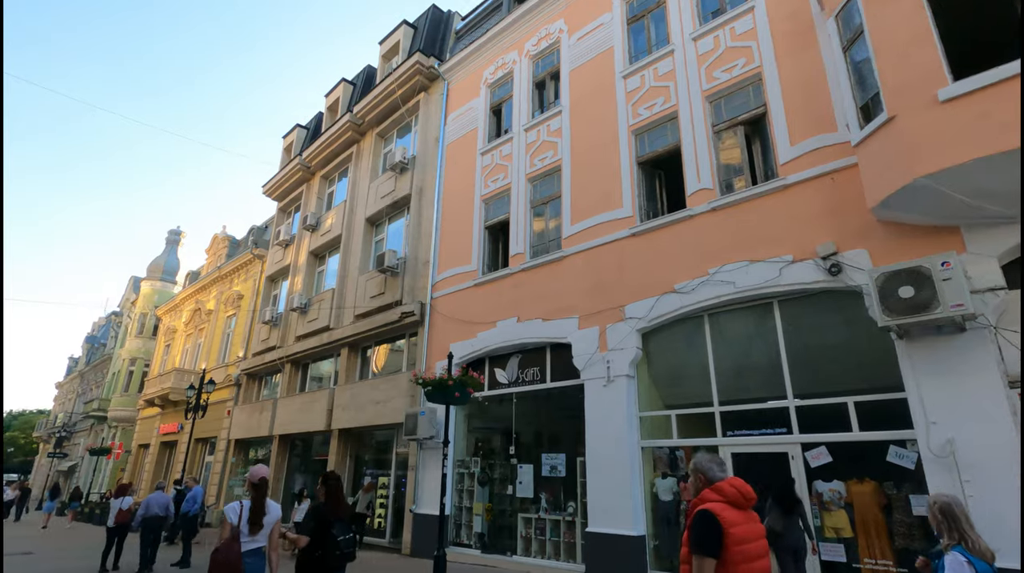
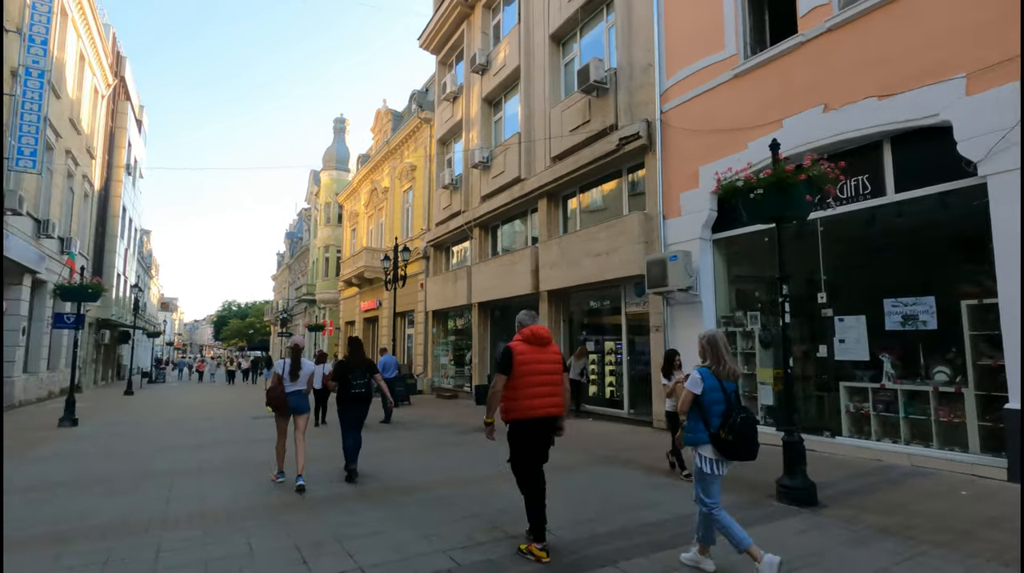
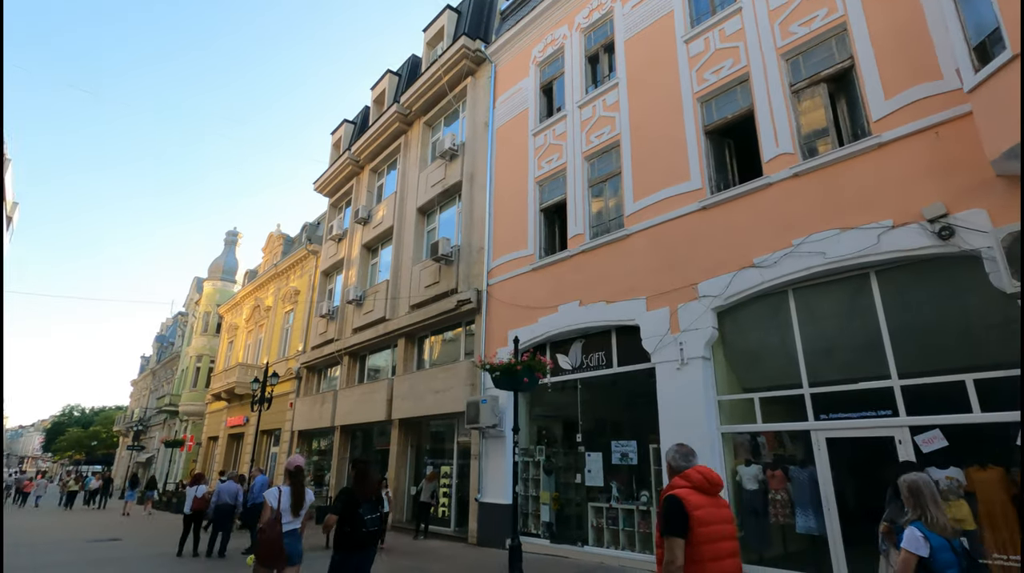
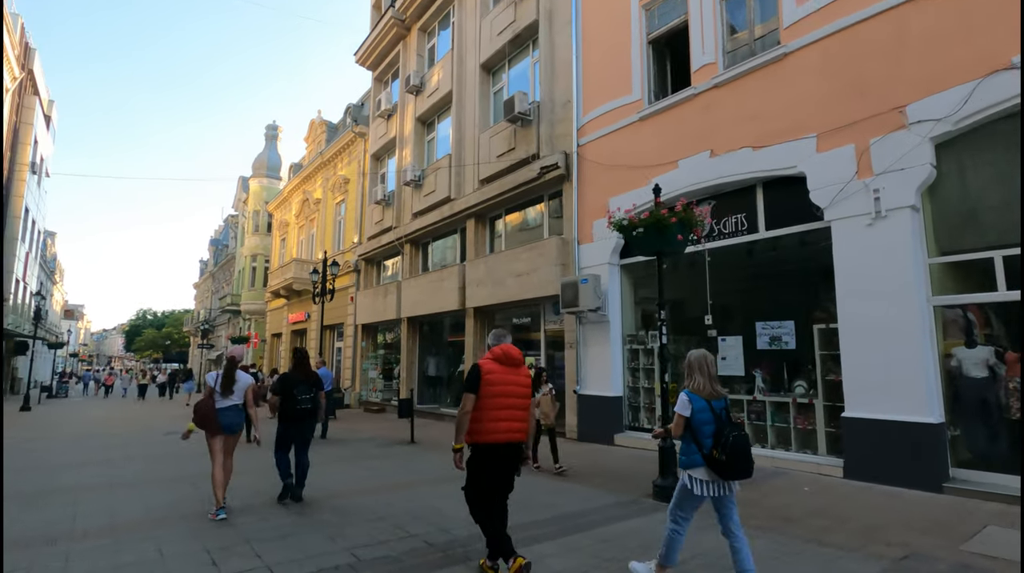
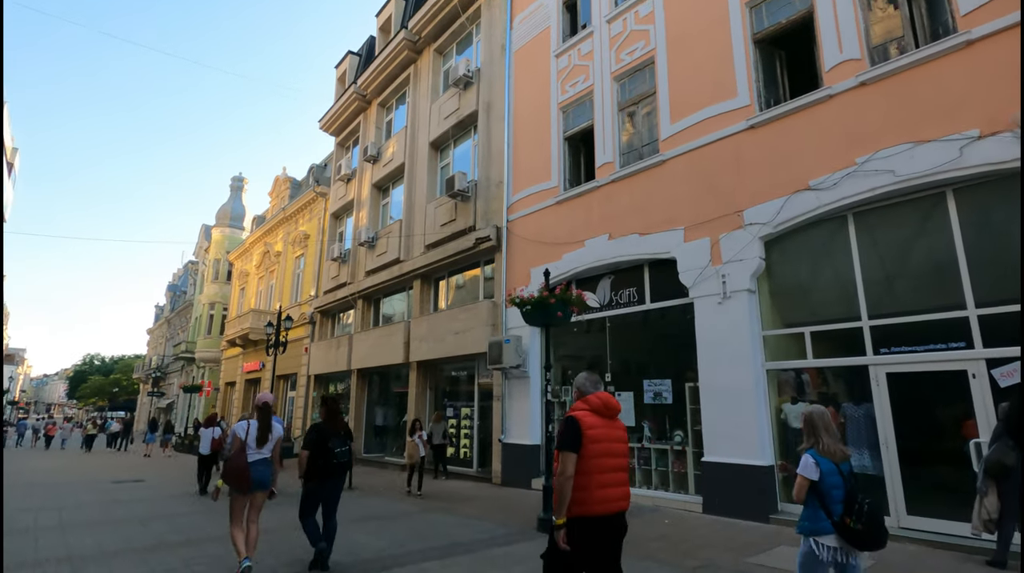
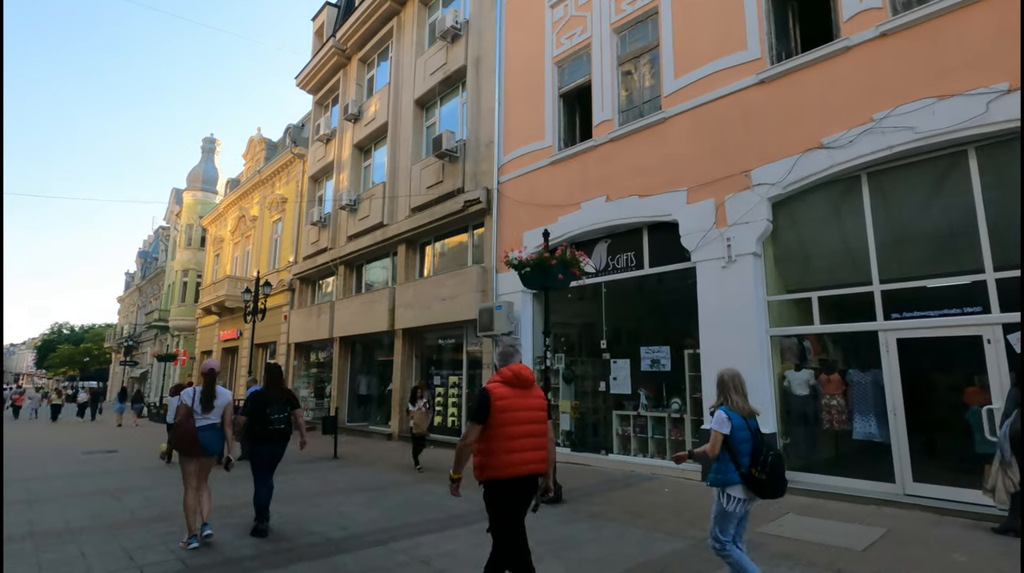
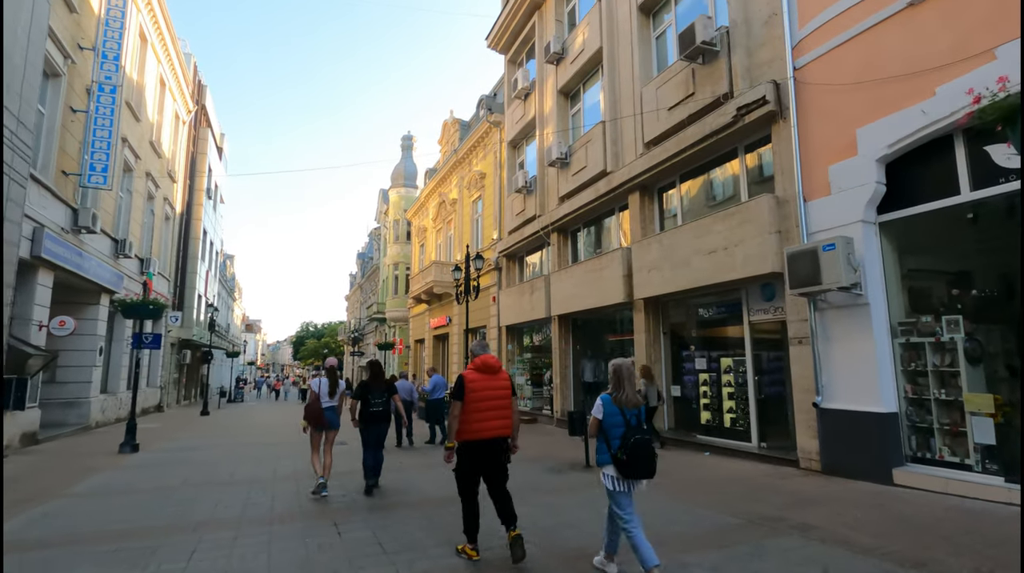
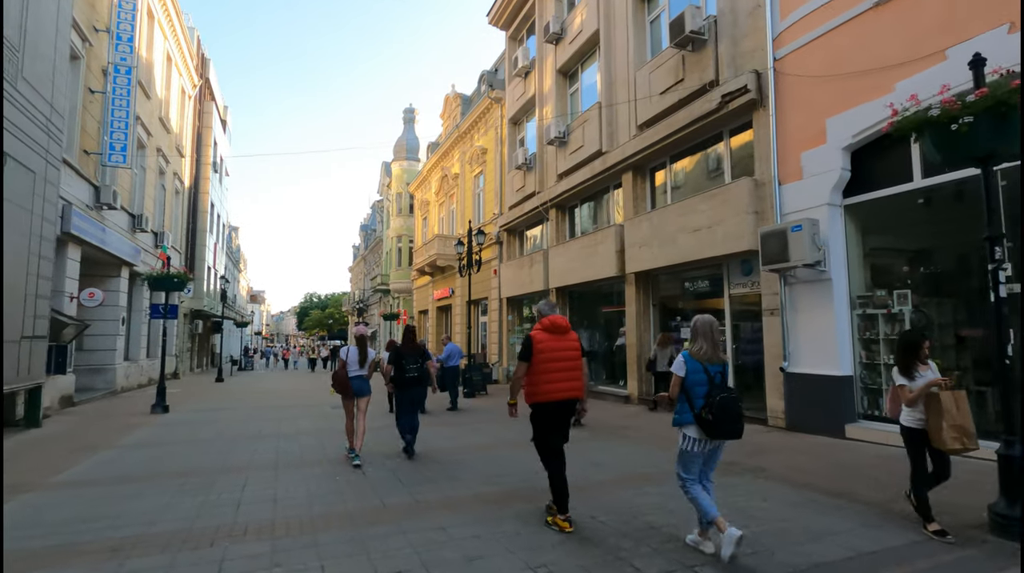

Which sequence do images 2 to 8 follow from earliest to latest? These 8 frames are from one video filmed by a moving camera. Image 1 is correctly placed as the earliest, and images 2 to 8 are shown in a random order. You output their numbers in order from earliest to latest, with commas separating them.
3, 5, 6, 4, 2, 8, 7
